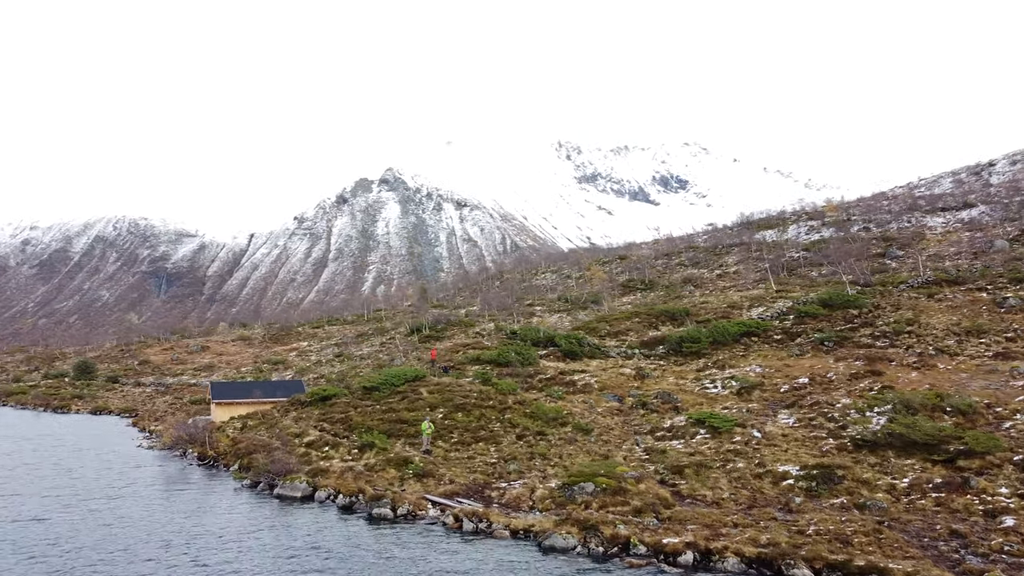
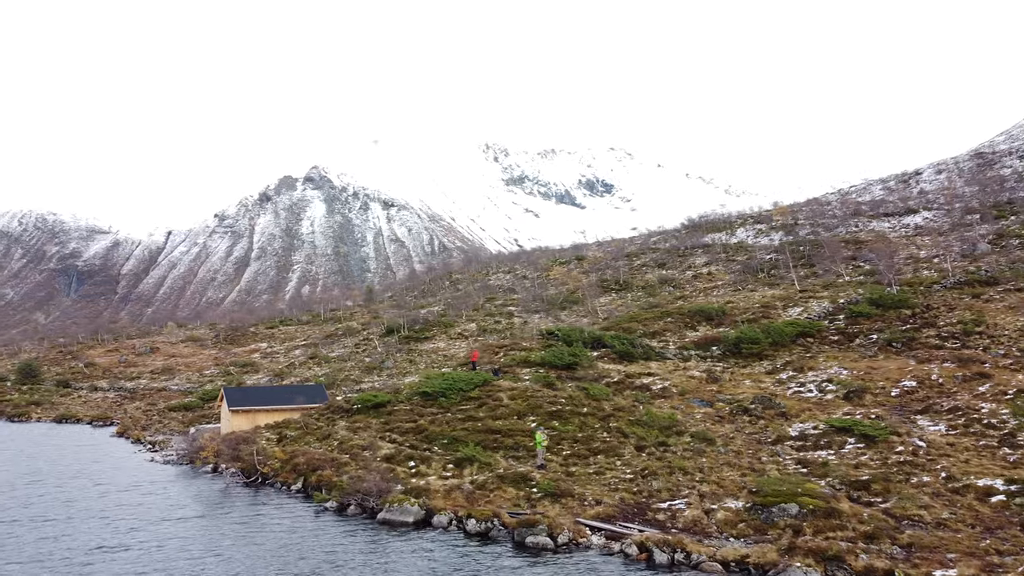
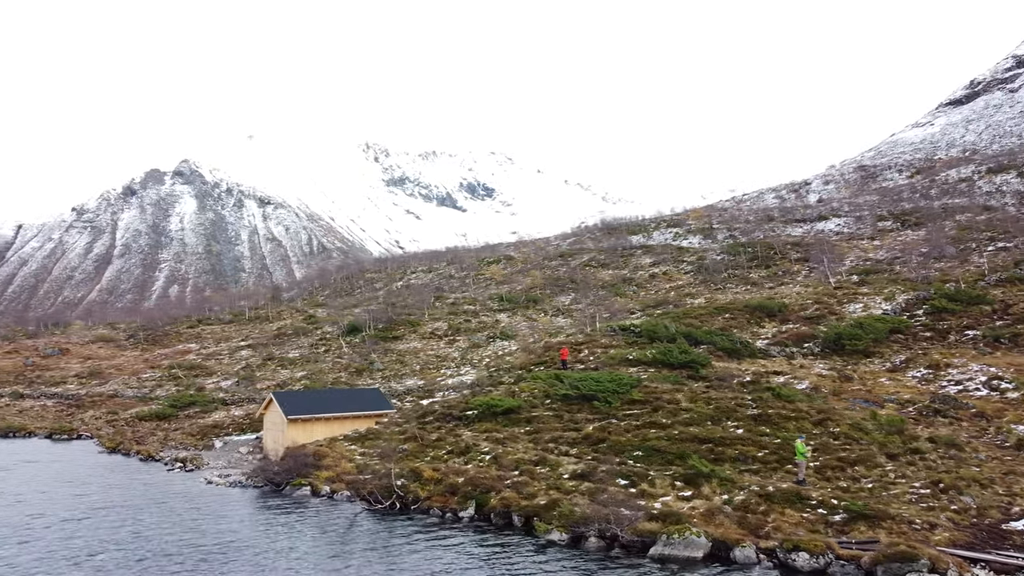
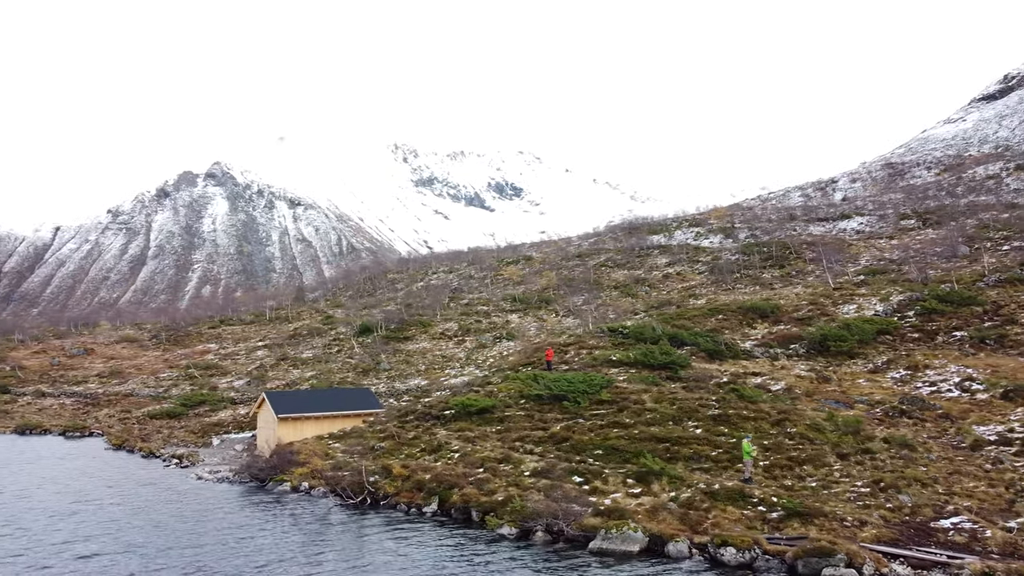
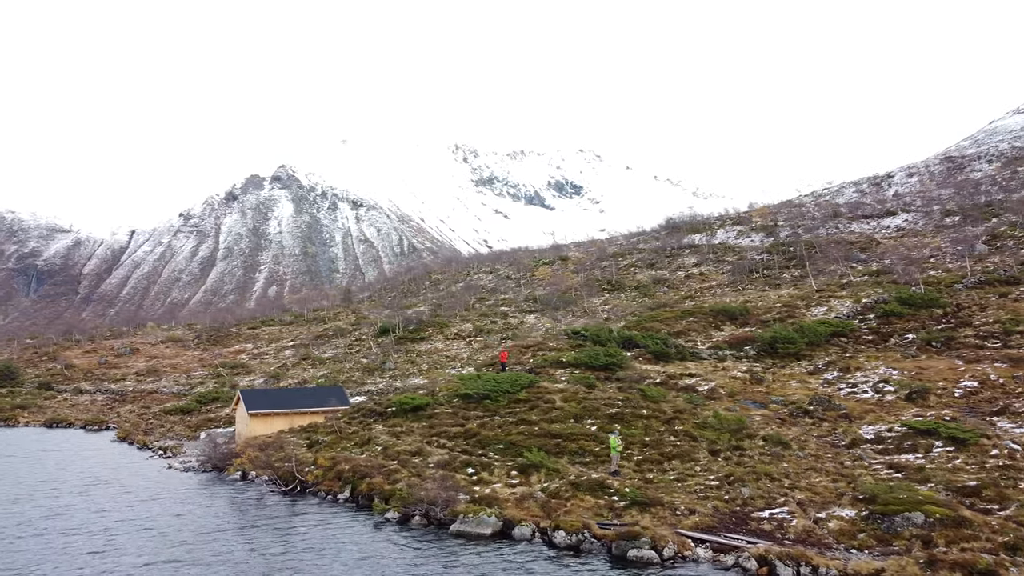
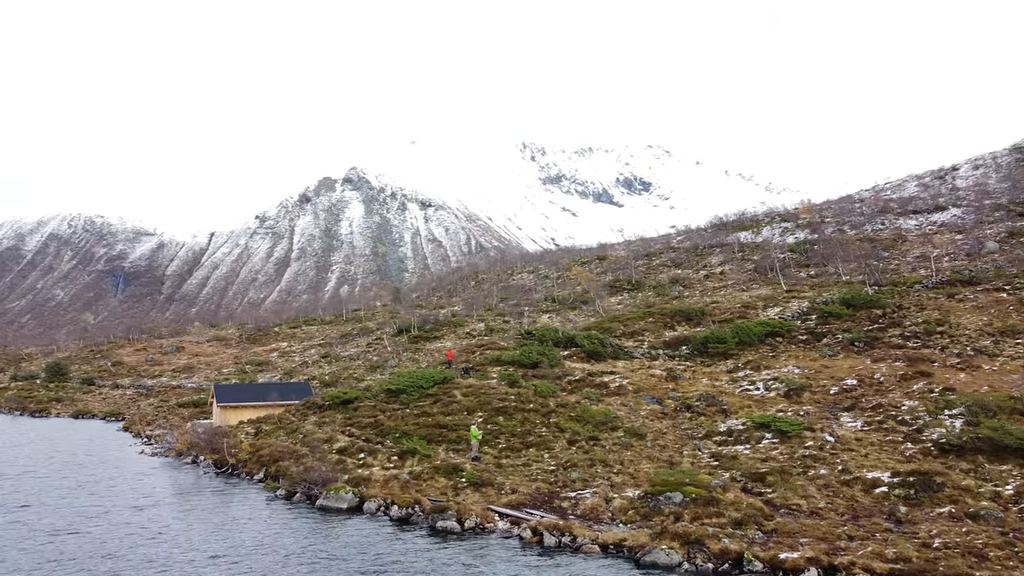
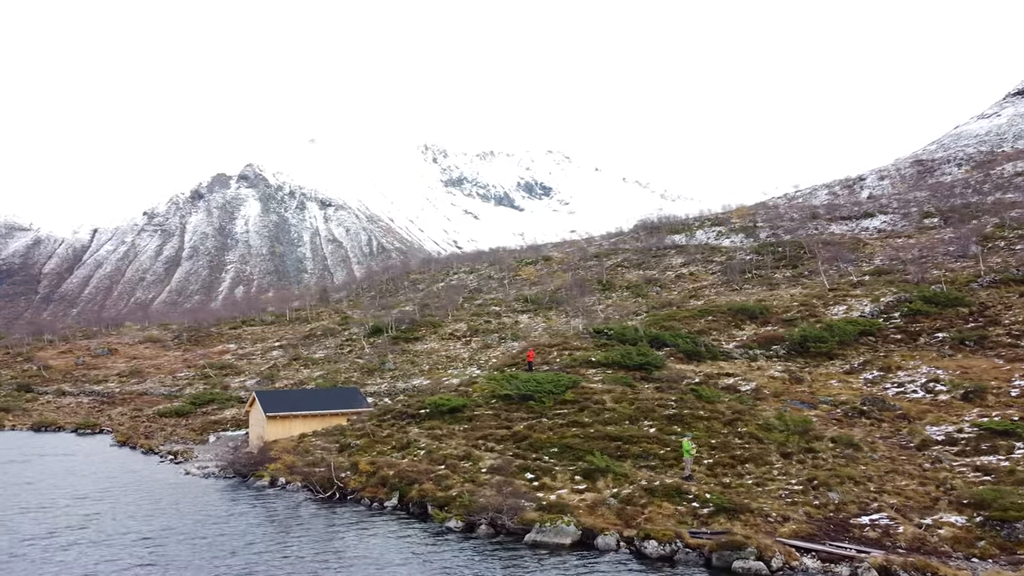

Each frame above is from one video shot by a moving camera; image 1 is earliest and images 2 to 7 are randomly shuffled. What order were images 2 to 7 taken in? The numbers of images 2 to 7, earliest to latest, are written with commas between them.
6, 2, 5, 7, 4, 3
